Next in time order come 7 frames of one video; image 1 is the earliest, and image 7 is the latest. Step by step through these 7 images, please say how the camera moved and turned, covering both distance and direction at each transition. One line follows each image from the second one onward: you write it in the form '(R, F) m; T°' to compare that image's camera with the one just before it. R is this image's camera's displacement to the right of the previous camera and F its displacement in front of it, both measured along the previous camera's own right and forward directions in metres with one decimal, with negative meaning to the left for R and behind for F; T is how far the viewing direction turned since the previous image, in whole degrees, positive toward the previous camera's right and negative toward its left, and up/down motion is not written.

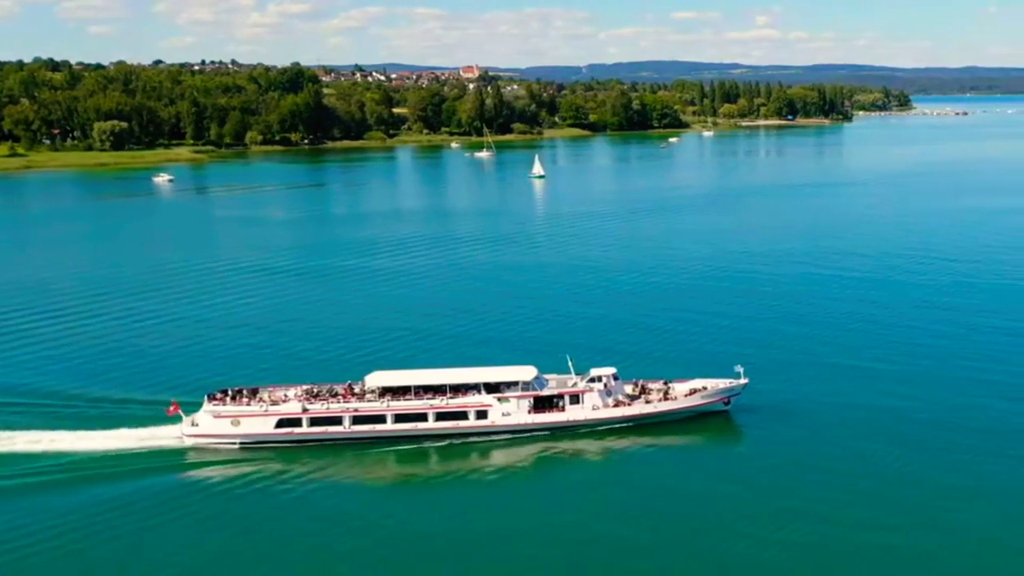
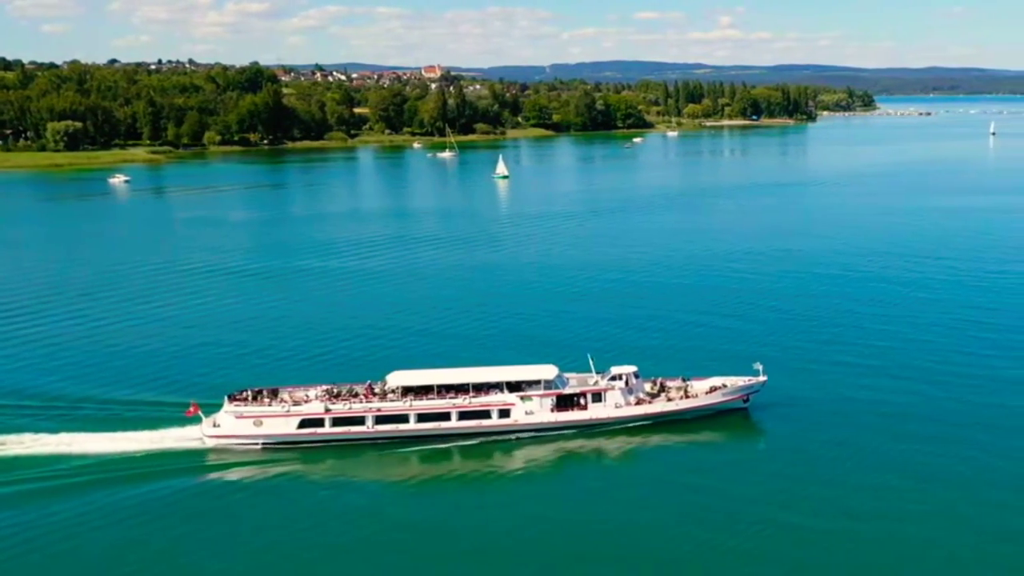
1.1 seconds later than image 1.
(-0.9, 0.0) m; +1°
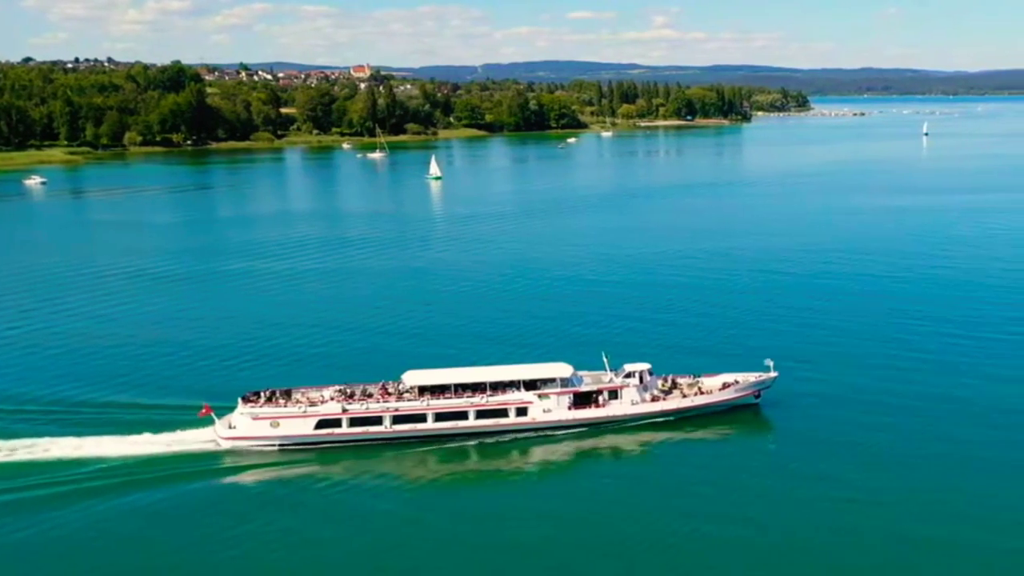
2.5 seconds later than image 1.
(-1.3, 0.0) m; +3°
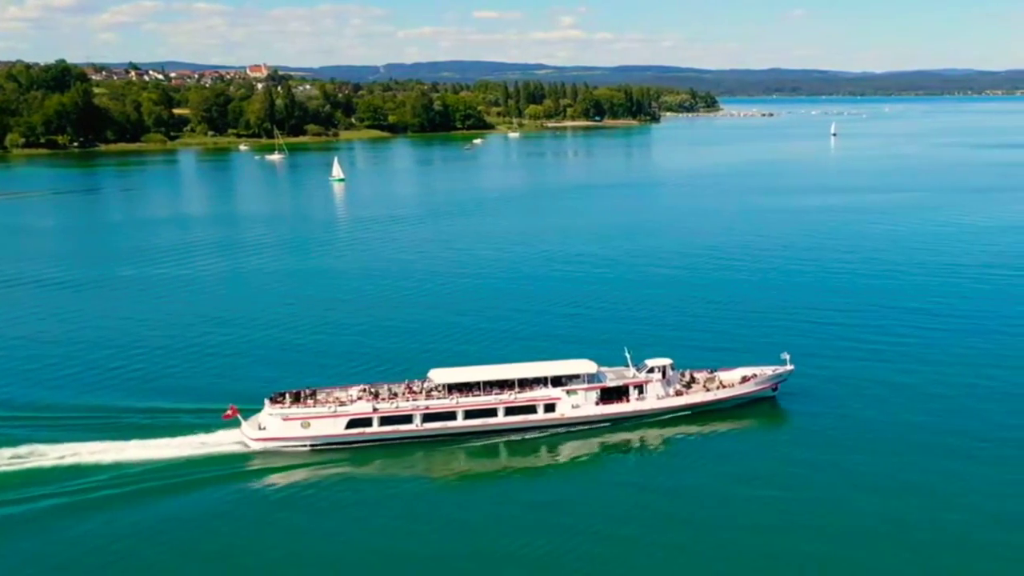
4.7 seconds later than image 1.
(-1.9, -0.1) m; +4°
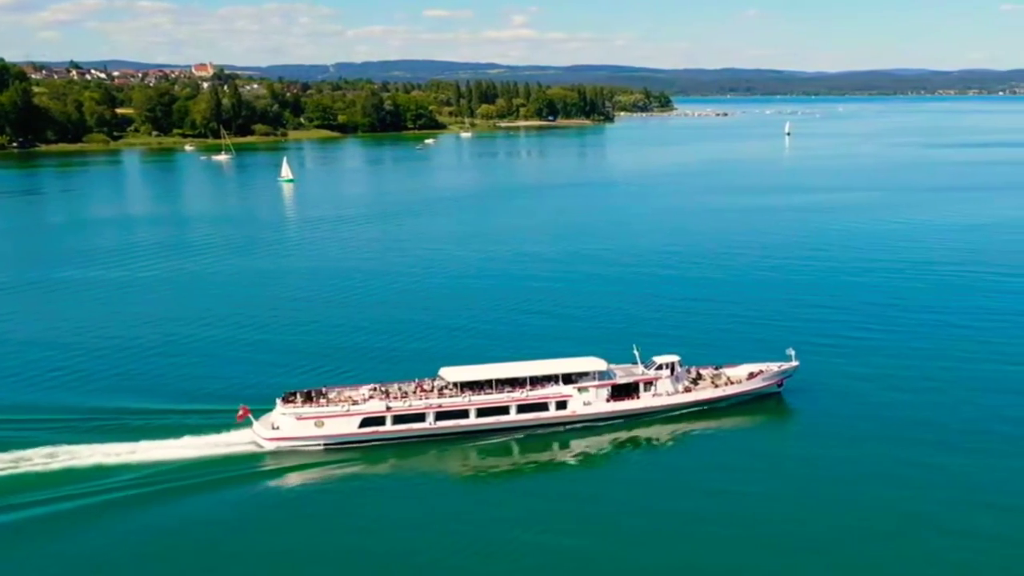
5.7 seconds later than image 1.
(-1.0, -0.1) m; +2°
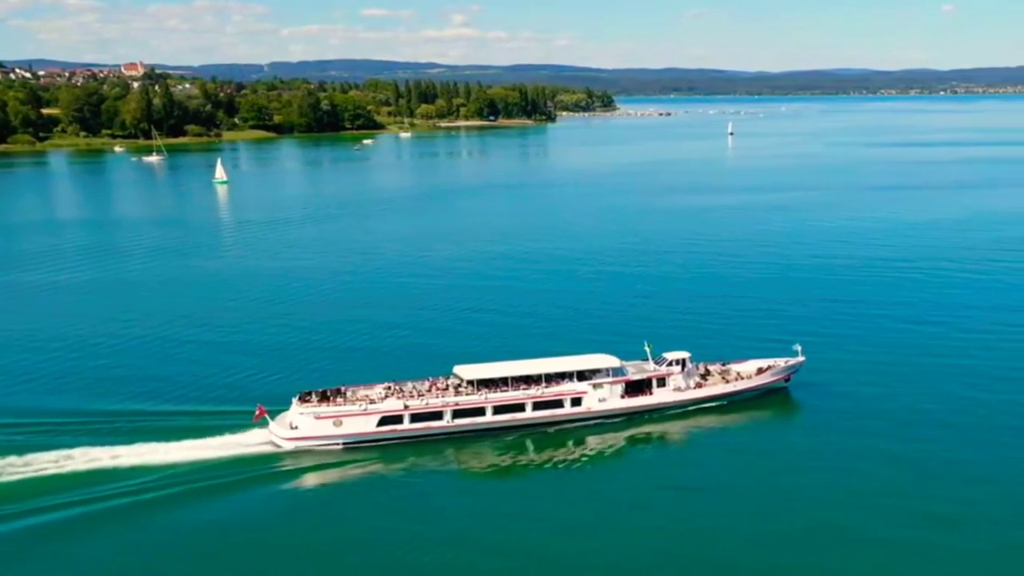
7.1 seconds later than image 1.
(-1.2, -0.1) m; +2°
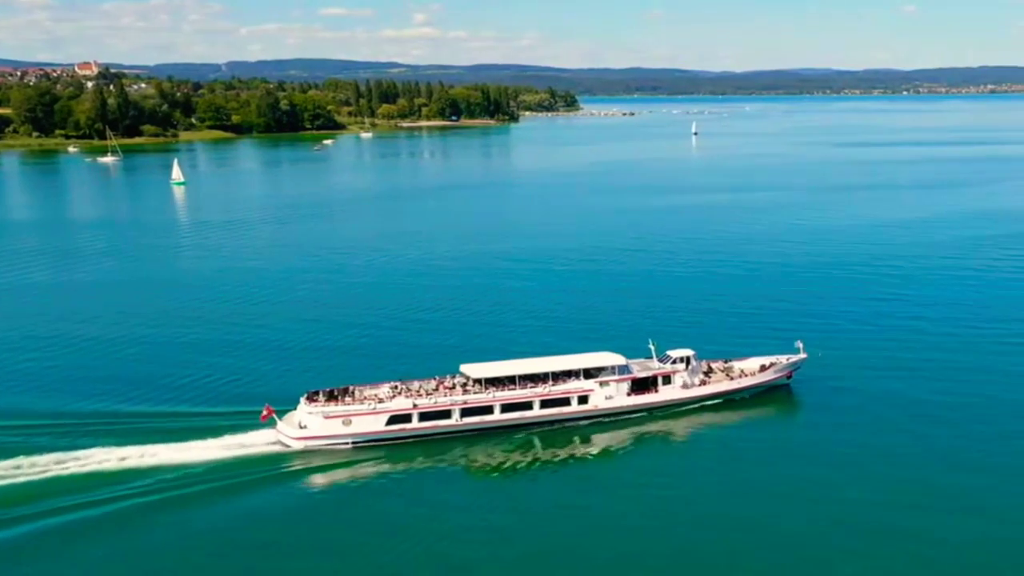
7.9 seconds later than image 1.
(-0.7, 0.0) m; +2°
